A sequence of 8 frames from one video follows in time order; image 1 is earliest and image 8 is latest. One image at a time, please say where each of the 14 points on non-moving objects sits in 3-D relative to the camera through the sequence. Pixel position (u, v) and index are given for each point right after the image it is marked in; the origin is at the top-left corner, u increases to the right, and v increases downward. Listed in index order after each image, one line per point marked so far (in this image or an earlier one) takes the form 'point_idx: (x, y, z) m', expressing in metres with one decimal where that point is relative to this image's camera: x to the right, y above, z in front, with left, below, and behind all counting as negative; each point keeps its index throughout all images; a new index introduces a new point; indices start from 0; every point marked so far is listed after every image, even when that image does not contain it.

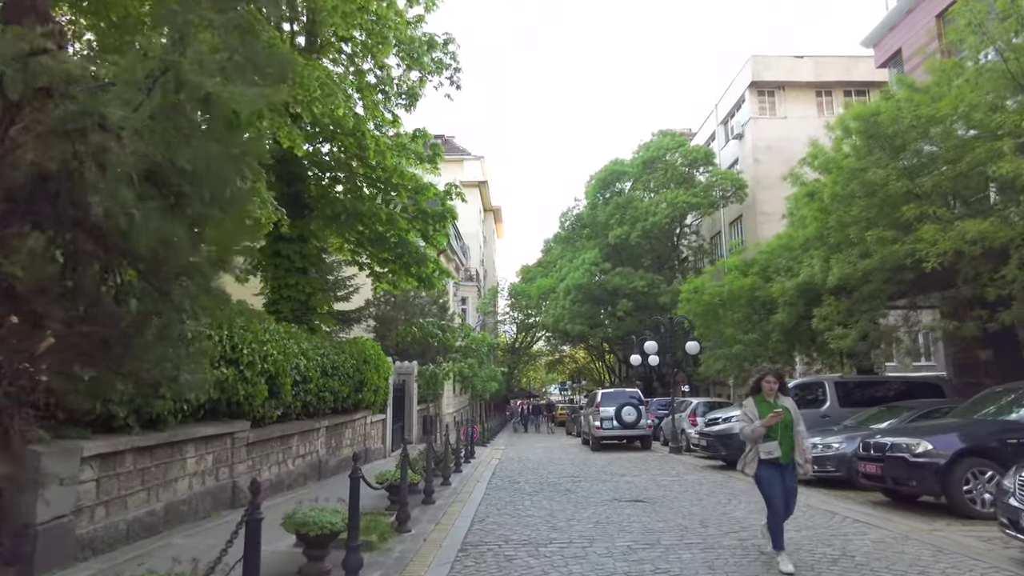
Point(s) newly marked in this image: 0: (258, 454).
0: (-4.3, -2.8, +11.0) m
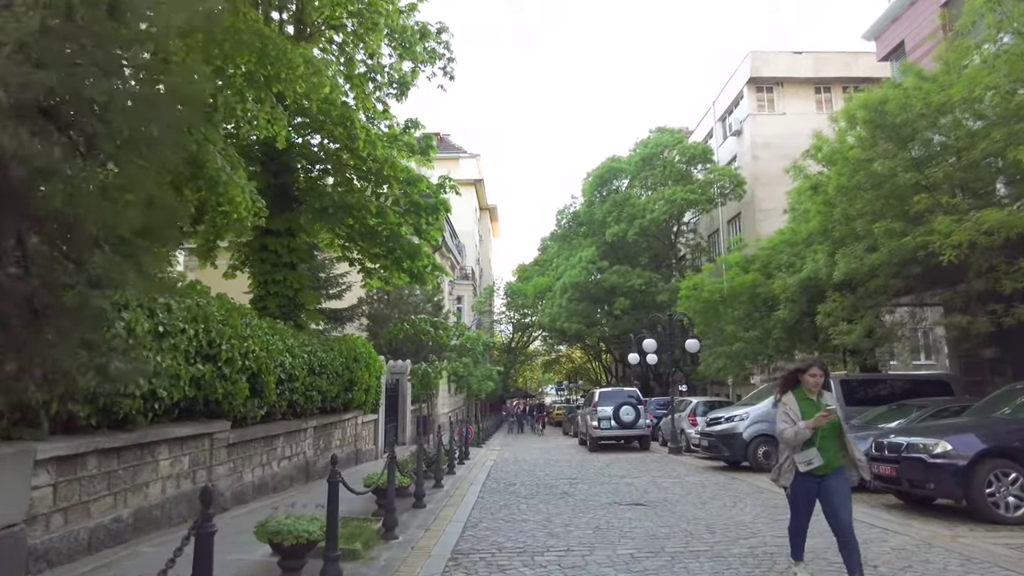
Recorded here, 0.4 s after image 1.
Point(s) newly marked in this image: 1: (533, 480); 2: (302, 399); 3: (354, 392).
0: (-4.4, -2.7, +10.5) m
1: (+0.4, -4.0, +13.7) m
2: (-4.2, -2.2, +13.0) m
3: (-3.9, -2.6, +16.2) m
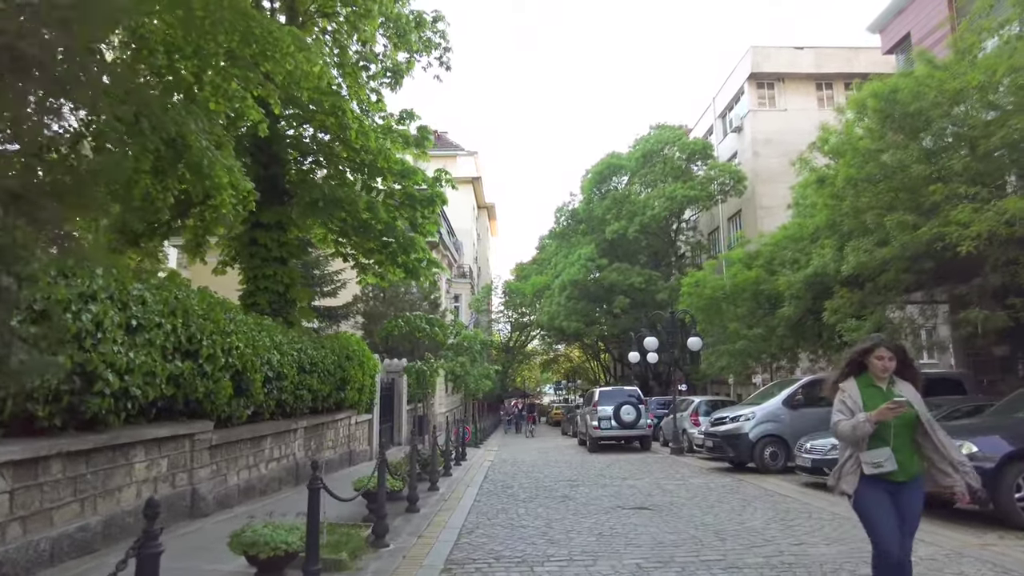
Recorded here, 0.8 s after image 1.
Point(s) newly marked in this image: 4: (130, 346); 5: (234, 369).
0: (-4.4, -2.6, +10.0) m
1: (+0.4, -3.9, +13.2) m
2: (-4.2, -2.1, +12.5) m
3: (-4.0, -2.5, +15.7) m
4: (-4.1, -0.6, +7.1) m
5: (-4.2, -1.2, +9.8) m
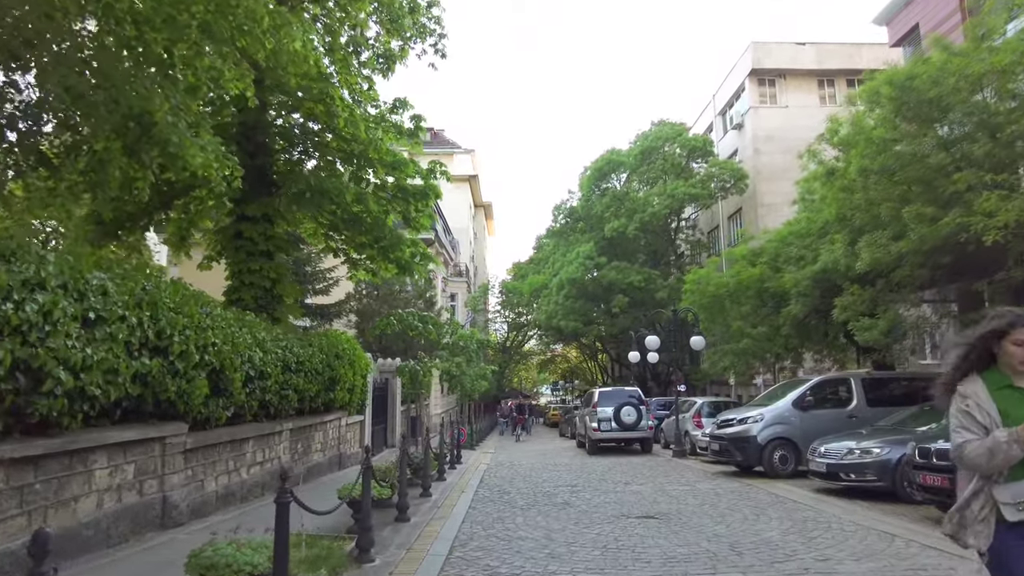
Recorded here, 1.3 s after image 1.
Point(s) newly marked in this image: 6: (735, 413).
0: (-4.4, -2.5, +9.3) m
1: (+0.3, -3.8, +12.6) m
2: (-4.3, -2.0, +11.8) m
3: (-4.1, -2.4, +15.0) m
4: (-4.2, -0.5, +6.4) m
5: (-4.2, -1.1, +9.1) m
6: (+4.8, -2.7, +14.1) m
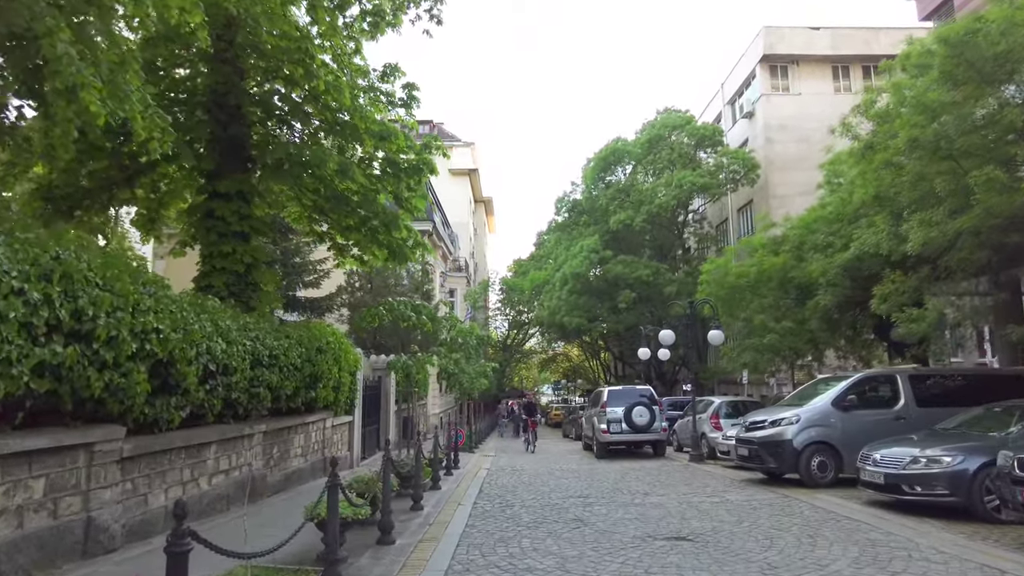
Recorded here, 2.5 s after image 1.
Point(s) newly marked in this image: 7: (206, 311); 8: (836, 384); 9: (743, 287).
0: (-4.4, -2.2, +7.8) m
1: (+0.4, -3.6, +11.1) m
2: (-4.2, -1.7, +10.3) m
3: (-4.0, -2.1, +13.5) m
4: (-4.1, -0.2, +4.9) m
5: (-4.2, -0.8, +7.6) m
6: (+4.9, -2.4, +12.6) m
7: (-4.3, -0.3, +9.1) m
8: (+6.1, -1.8, +12.3) m
9: (+7.0, 0.0, +19.8) m
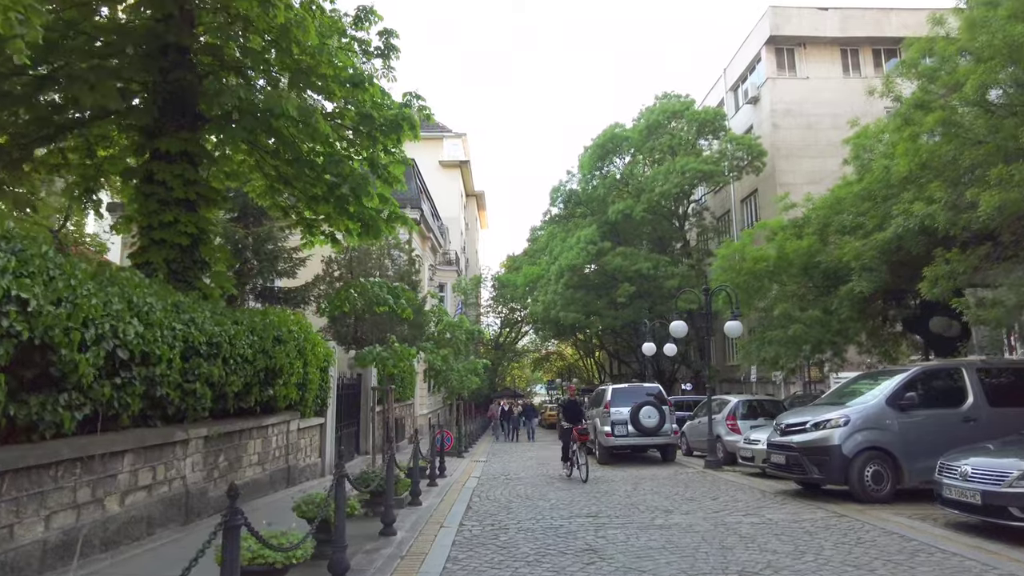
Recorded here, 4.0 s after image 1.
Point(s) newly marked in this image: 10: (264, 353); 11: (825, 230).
0: (-4.4, -1.8, +5.7) m
1: (+0.3, -3.2, +9.1) m
2: (-4.3, -1.3, +8.3) m
3: (-4.1, -1.7, +11.5) m
4: (-4.1, +0.1, +2.9) m
5: (-4.2, -0.5, +5.6) m
6: (+4.8, -2.1, +10.7) m
7: (-4.3, +0.1, +7.1) m
8: (+6.0, -1.5, +10.4) m
9: (+6.8, +0.4, +18.0) m
10: (-4.1, -1.0, +10.8) m
11: (+8.1, +1.5, +16.8) m
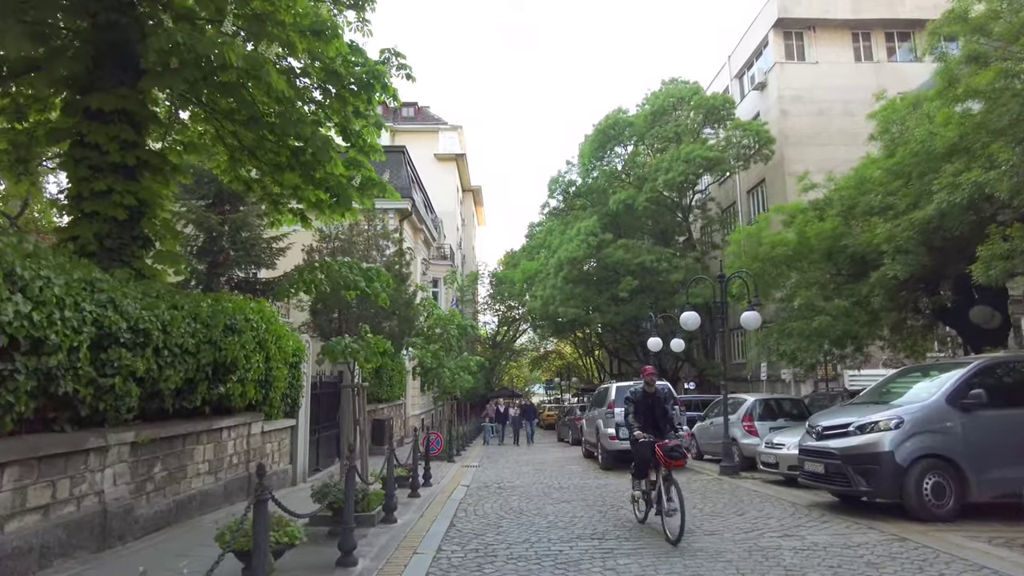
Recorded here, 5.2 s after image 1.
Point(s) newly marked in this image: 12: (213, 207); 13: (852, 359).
0: (-4.5, -1.5, +4.2) m
1: (+0.2, -2.9, +7.5) m
2: (-4.4, -1.1, +6.7) m
3: (-4.2, -1.4, +9.9) m
4: (-4.2, +0.4, +1.3) m
5: (-4.3, -0.2, +4.0) m
6: (+4.7, -1.8, +9.1) m
7: (-4.4, +0.3, +5.5) m
8: (+5.9, -1.2, +8.9) m
9: (+6.7, +0.7, +16.4) m
10: (-4.2, -0.8, +9.2) m
11: (+7.9, +1.8, +15.3) m
12: (-9.0, +2.5, +19.7) m
13: (+10.0, -2.0, +19.1) m
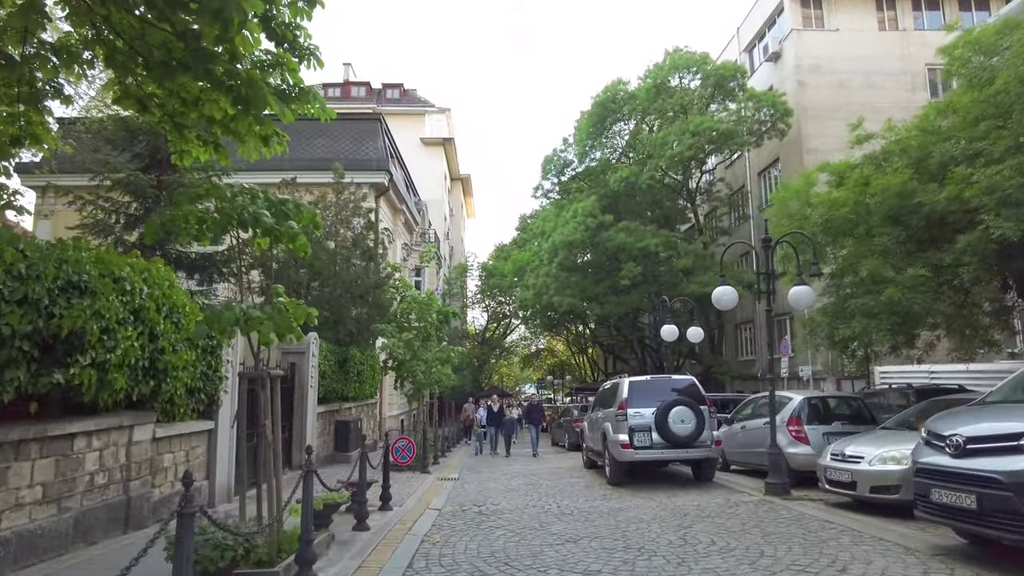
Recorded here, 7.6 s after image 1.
0: (-4.6, -0.9, +0.9) m
1: (0.0, -2.3, +4.4) m
2: (-4.5, -0.4, +3.4) m
3: (-4.4, -0.8, +6.7) m
4: (-4.3, +1.0, -1.9) m
5: (-4.4, +0.5, +0.8) m
6: (+4.5, -1.2, +6.0) m
7: (-4.5, +1.0, +2.3) m
8: (+5.7, -0.6, +5.8) m
9: (+6.4, +1.2, +13.3) m
10: (-4.4, -0.1, +6.0) m
11: (+7.7, +2.4, +12.2) m
12: (-9.3, +3.1, +16.4) m
13: (+9.7, -1.5, +16.0) m
